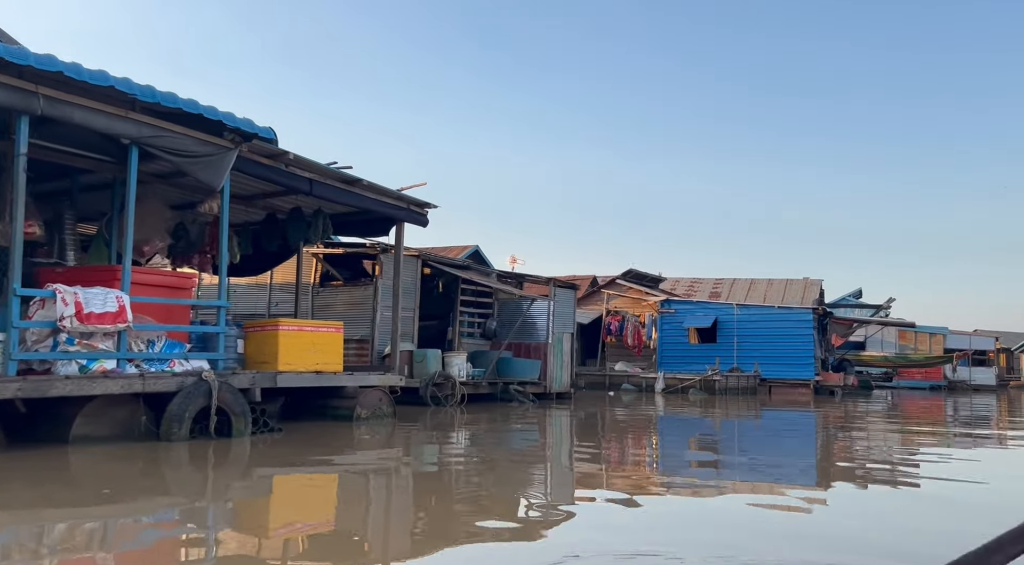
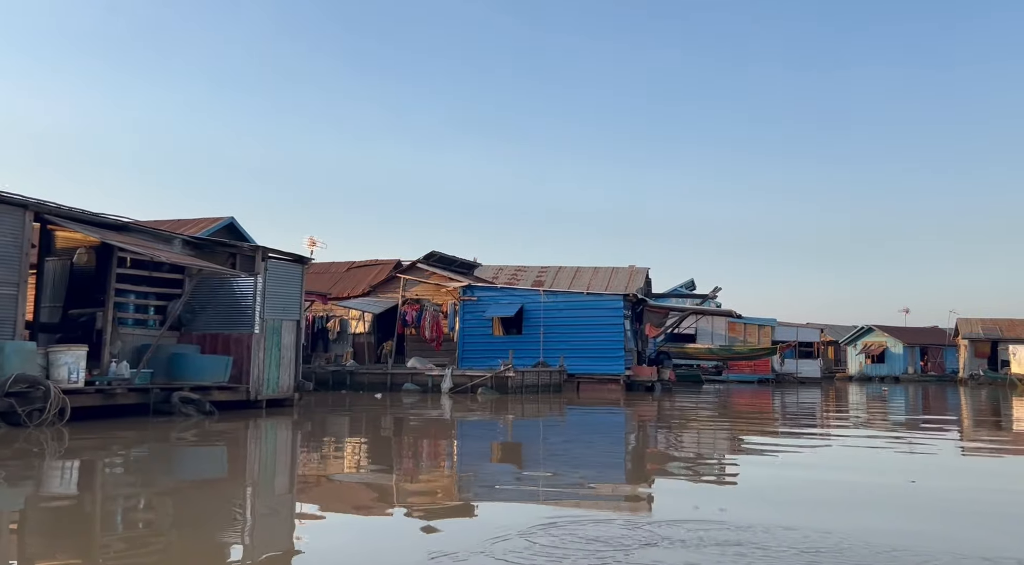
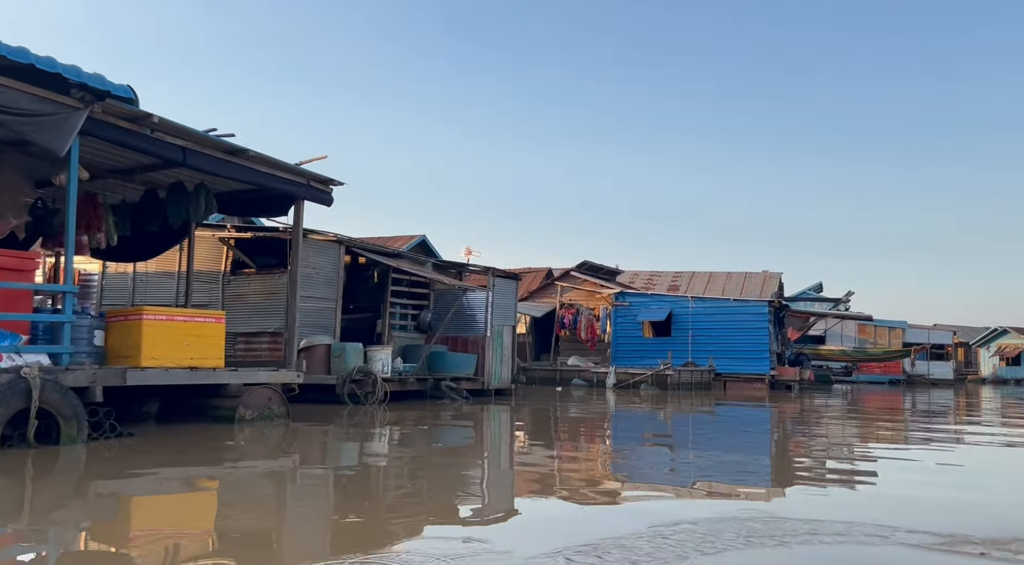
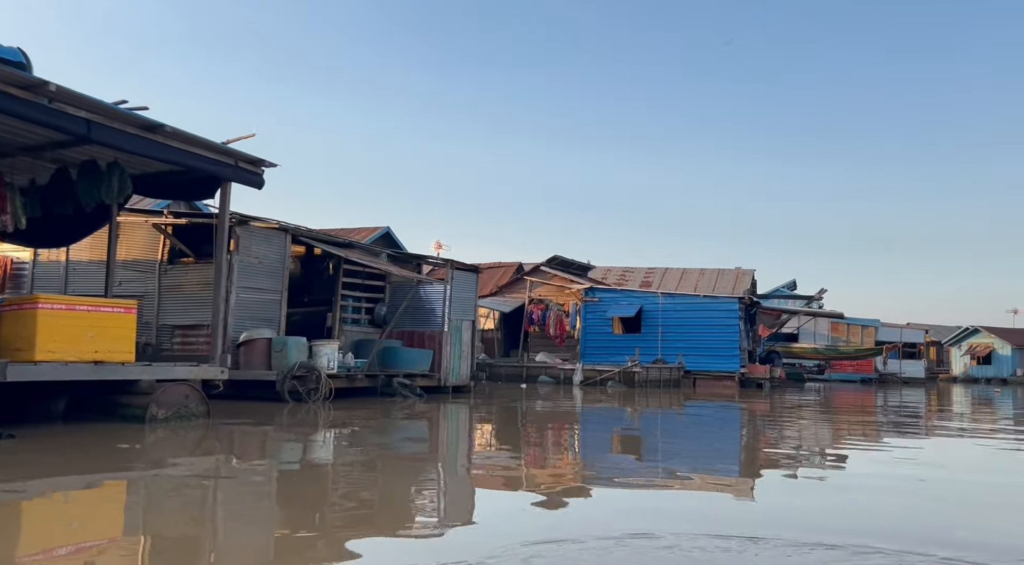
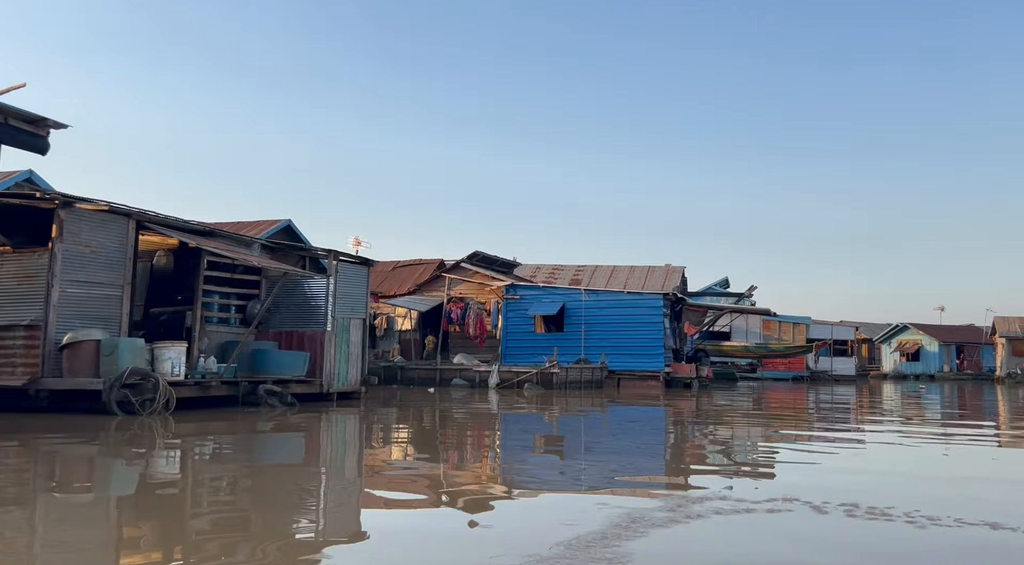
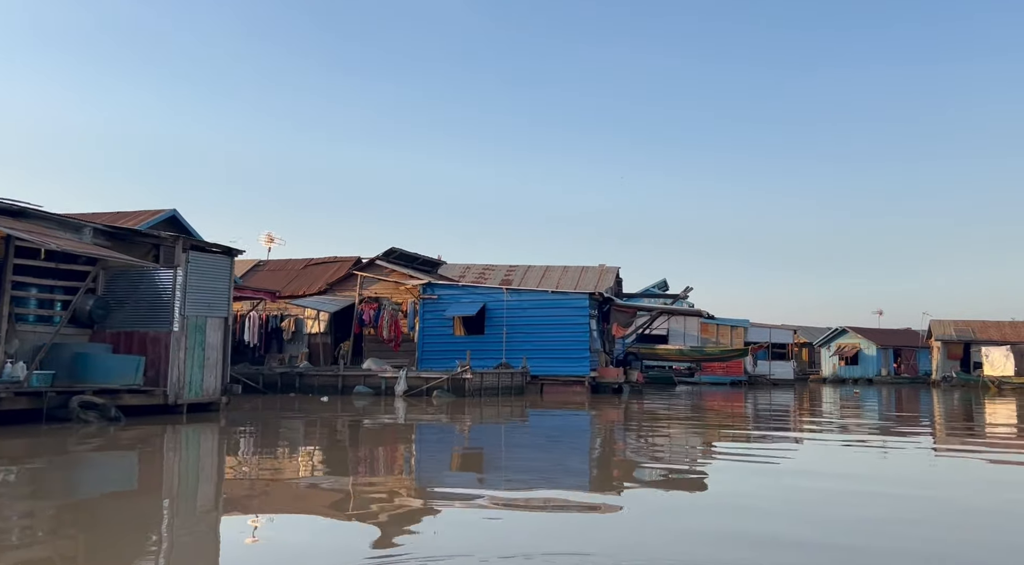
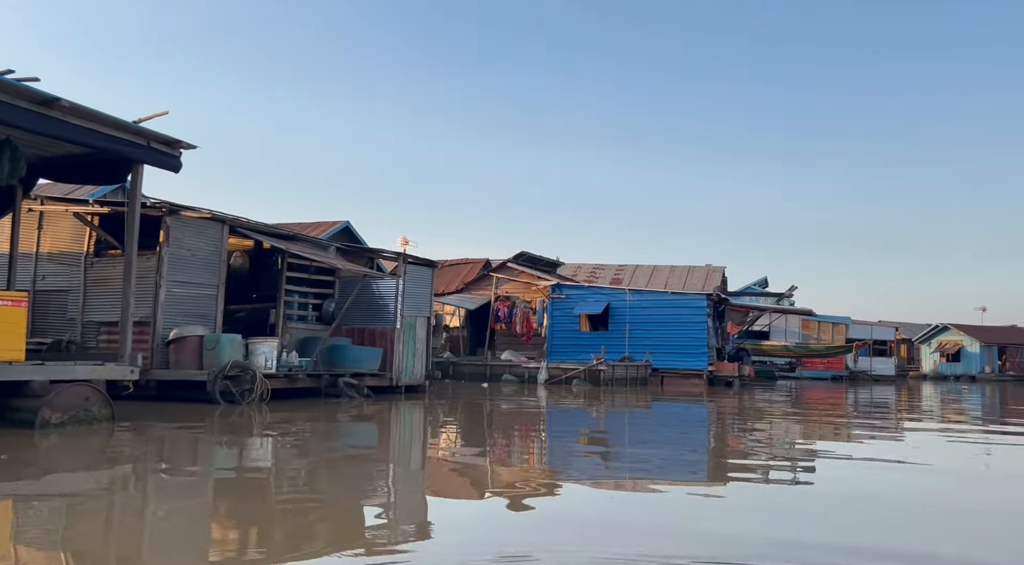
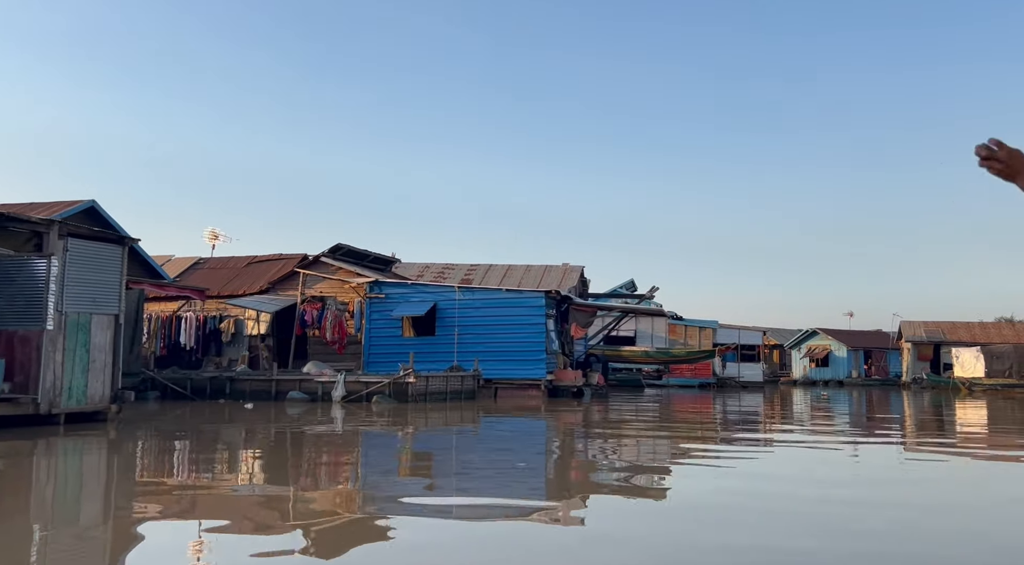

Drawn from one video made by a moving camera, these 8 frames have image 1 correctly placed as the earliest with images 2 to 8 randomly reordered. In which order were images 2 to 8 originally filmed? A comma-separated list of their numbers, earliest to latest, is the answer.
3, 4, 7, 5, 2, 6, 8
